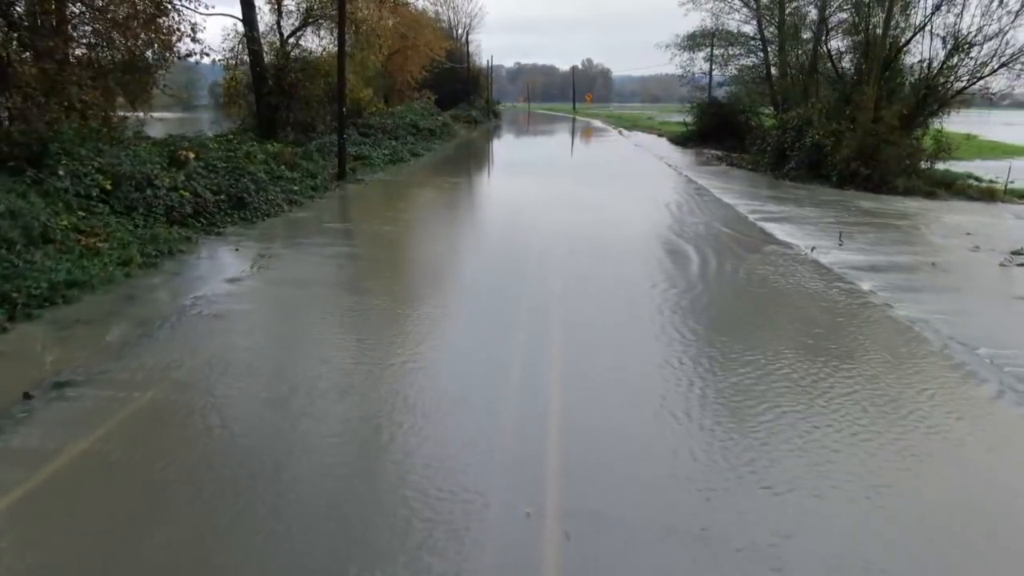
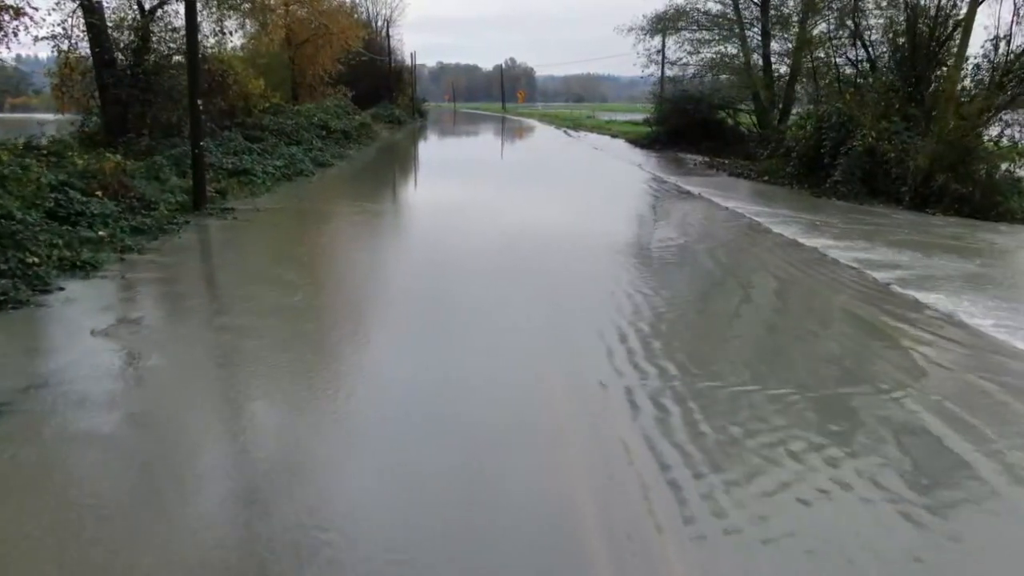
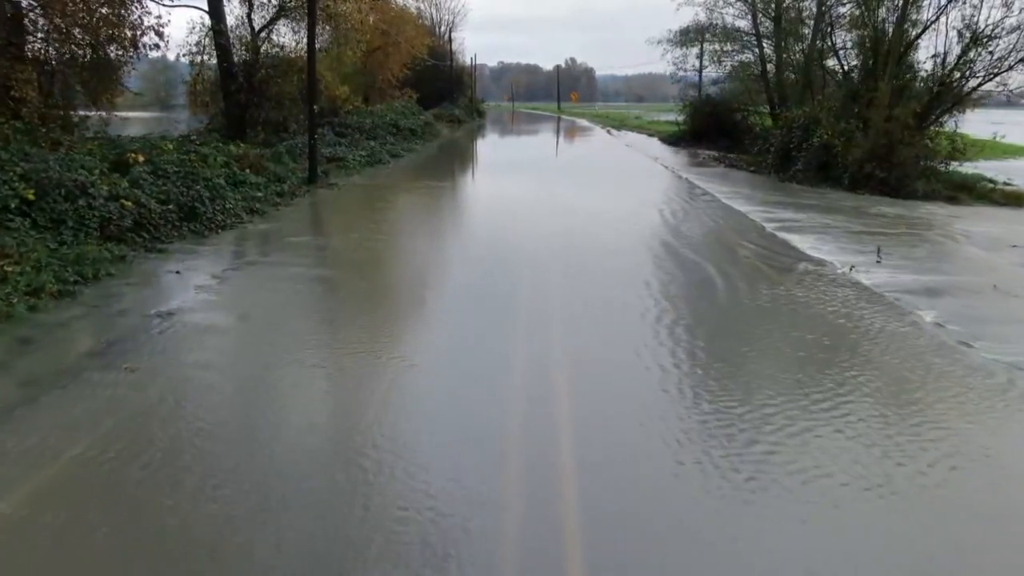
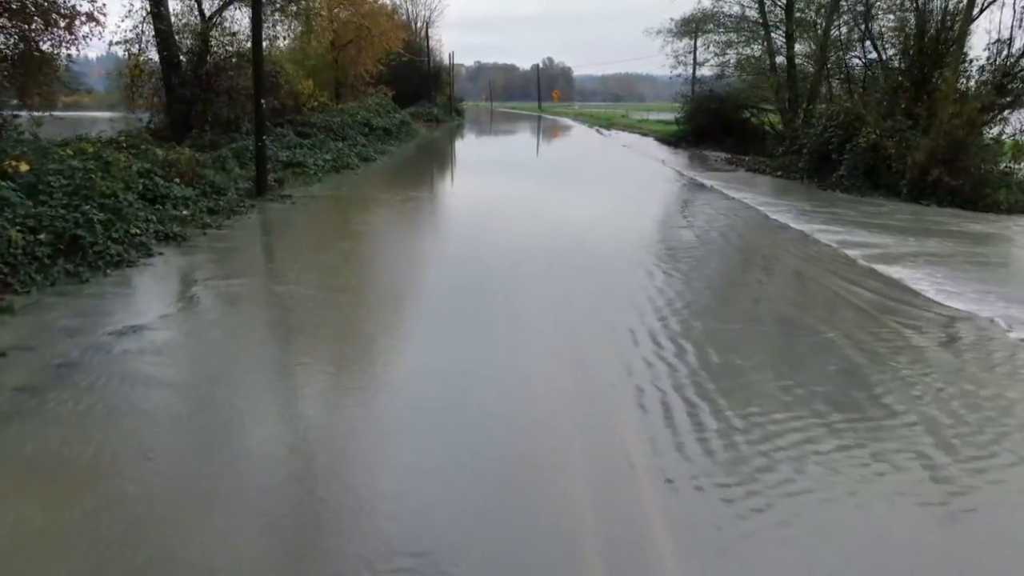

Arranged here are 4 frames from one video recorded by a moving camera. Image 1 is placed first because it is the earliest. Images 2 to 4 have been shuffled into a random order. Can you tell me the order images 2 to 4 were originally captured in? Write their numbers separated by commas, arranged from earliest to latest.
3, 4, 2
